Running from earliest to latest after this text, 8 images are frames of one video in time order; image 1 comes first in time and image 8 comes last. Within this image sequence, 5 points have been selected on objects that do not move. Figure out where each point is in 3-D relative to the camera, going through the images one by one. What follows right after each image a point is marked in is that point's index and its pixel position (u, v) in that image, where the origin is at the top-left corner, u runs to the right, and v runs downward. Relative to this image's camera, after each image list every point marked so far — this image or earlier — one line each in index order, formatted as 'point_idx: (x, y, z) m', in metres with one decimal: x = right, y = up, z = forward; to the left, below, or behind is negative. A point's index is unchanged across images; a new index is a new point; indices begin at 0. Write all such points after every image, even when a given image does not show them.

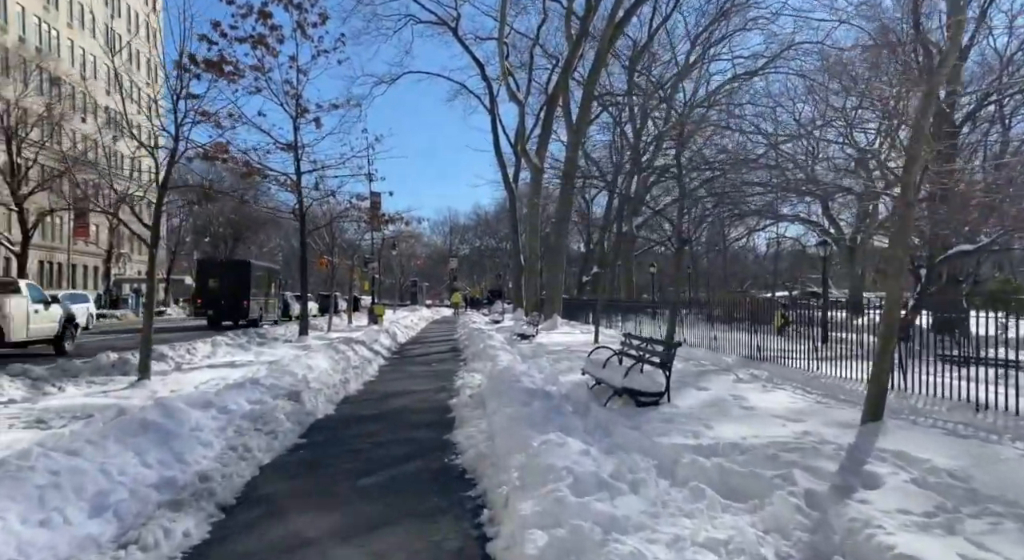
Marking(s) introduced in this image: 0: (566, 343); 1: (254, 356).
0: (+1.1, -1.4, +16.6) m
1: (-5.0, -1.5, +15.8) m
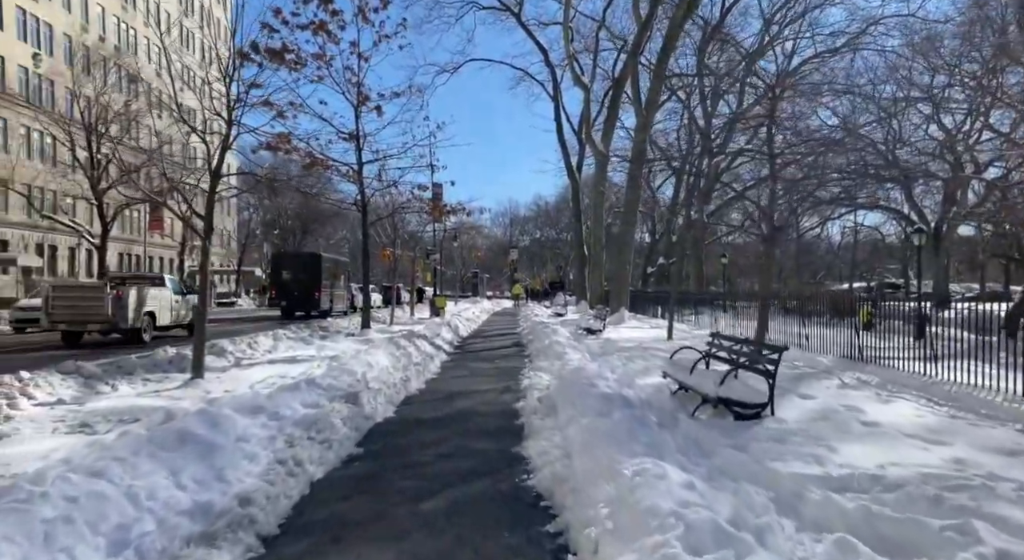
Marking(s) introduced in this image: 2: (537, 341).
0: (+2.5, -1.3, +15.7) m
1: (-3.7, -1.3, +15.4) m
2: (+0.6, -1.5, +19.5) m
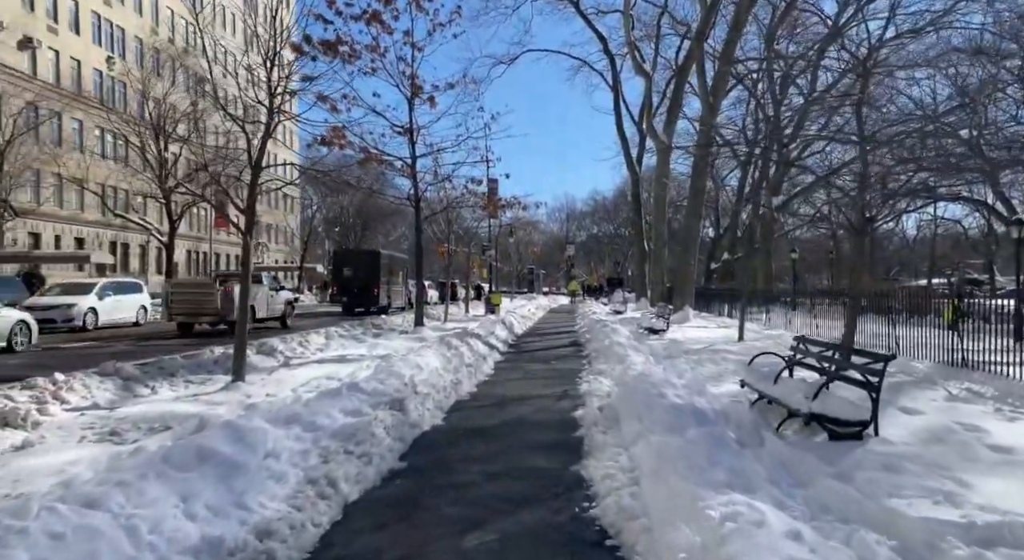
0: (+3.5, -1.2, +14.8) m
1: (-2.6, -1.3, +14.9) m
2: (+1.9, -1.4, +18.7) m
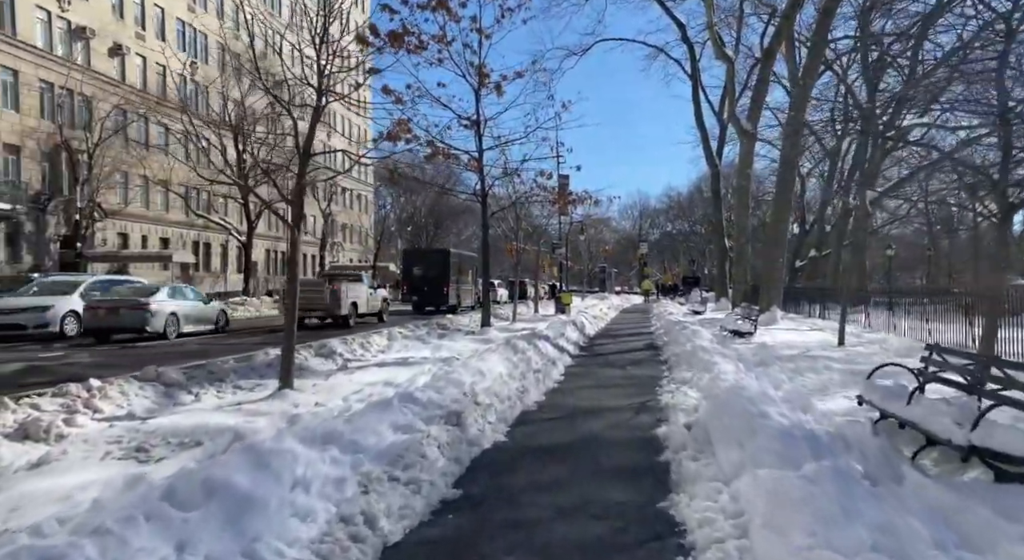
0: (+4.7, -1.2, +13.5) m
1: (-1.4, -1.2, +14.1) m
2: (+3.5, -1.4, +17.5) m
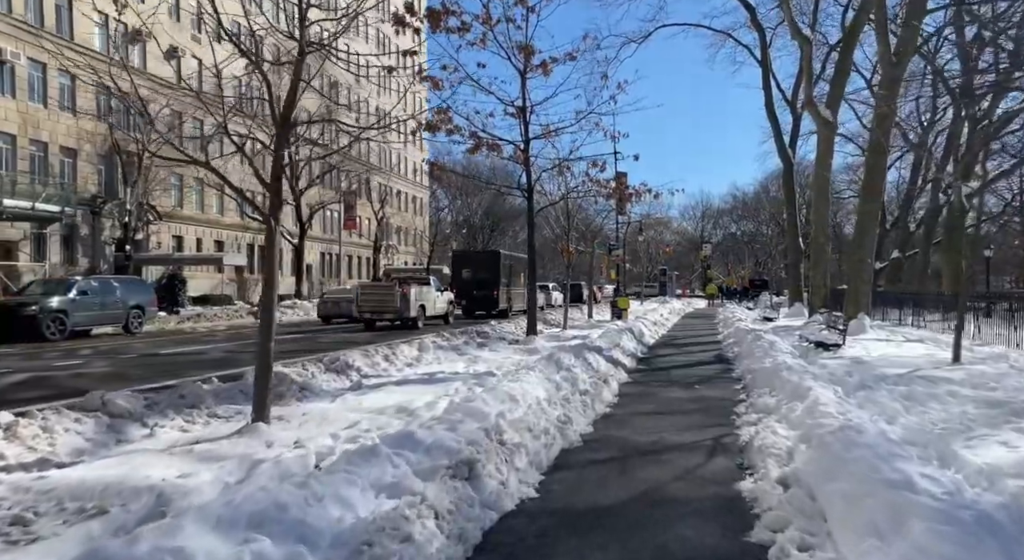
0: (+5.4, -1.2, +11.3) m
1: (-0.7, -1.3, +12.3) m
2: (+4.4, -1.5, +15.3) m
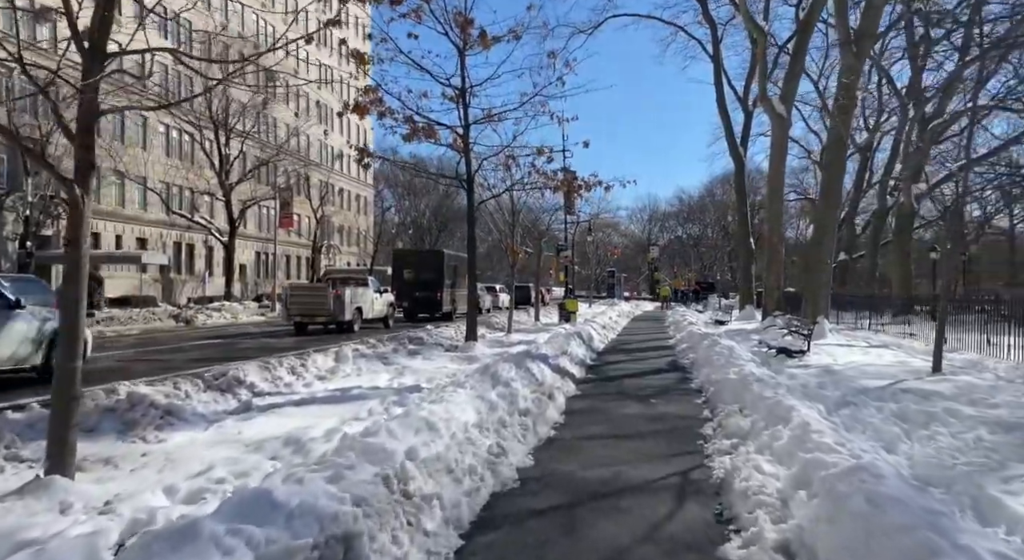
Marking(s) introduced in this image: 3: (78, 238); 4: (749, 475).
0: (+4.5, -1.2, +9.9) m
1: (-1.6, -1.3, +10.6) m
2: (+3.3, -1.5, +13.9) m
3: (-2.5, +0.2, +4.7) m
4: (+1.7, -1.4, +5.9) m
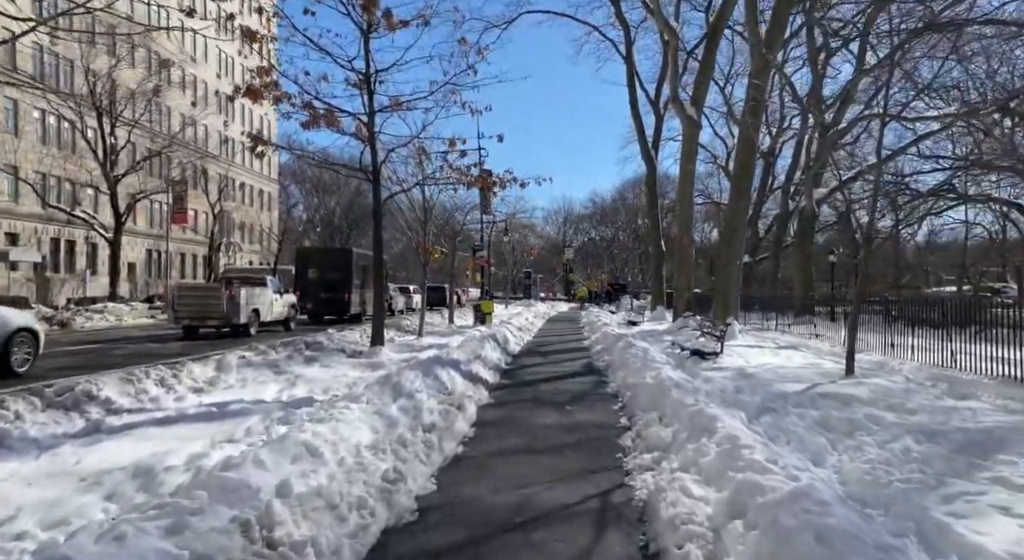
0: (+3.4, -1.3, +9.6) m
1: (-2.7, -1.3, +9.6) m
2: (+1.8, -1.5, +13.4) m
3: (-3.0, +0.2, +3.7) m
4: (+1.1, -1.4, +5.3) m
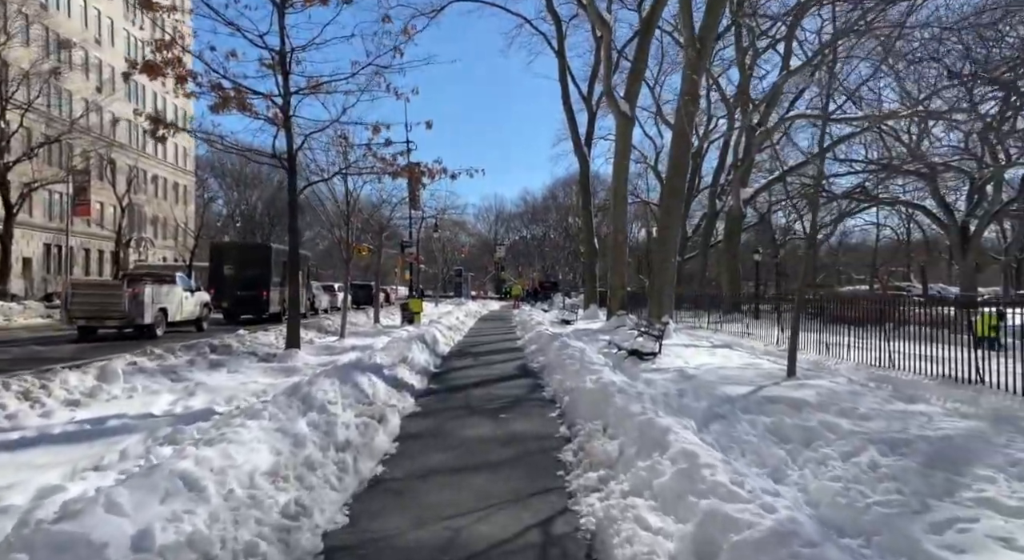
0: (+2.6, -1.2, +9.0) m
1: (-3.5, -1.2, +8.5) m
2: (+0.7, -1.4, +12.7) m
3: (-3.2, +0.2, +2.5) m
4: (+0.6, -1.4, +4.5) m
